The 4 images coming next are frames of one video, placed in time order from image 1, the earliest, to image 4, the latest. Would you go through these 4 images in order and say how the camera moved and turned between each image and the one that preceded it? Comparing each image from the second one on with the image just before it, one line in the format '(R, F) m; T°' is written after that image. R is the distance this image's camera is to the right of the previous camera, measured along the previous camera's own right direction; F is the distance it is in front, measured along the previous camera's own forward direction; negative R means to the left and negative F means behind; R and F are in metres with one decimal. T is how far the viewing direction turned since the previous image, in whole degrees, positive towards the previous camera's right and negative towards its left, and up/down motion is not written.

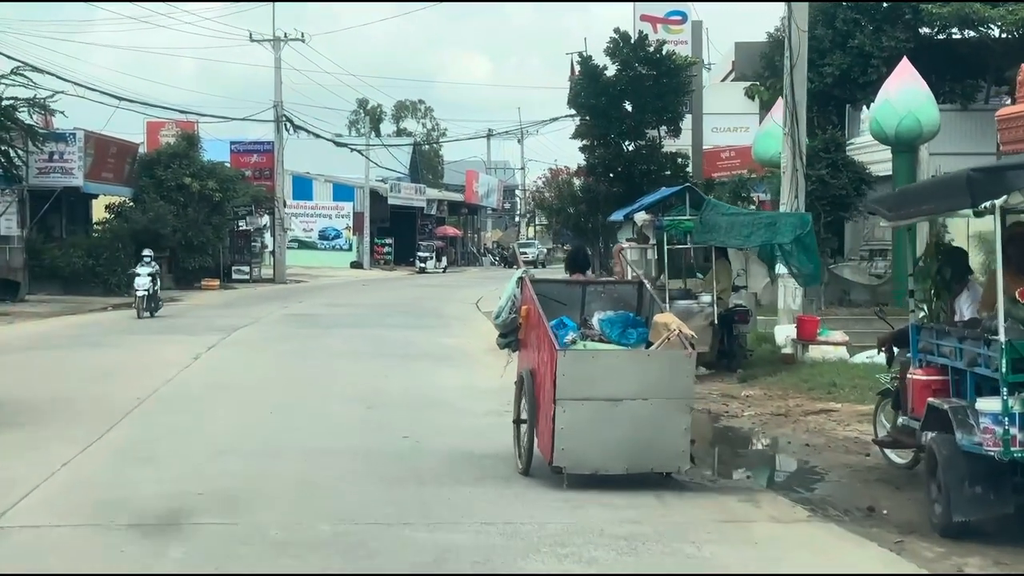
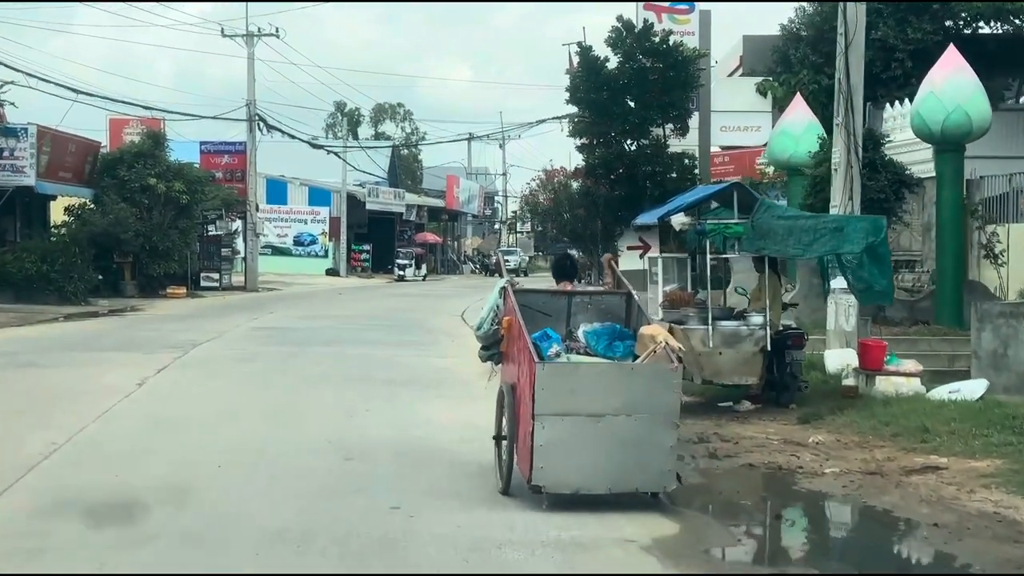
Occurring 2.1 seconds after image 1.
(-0.3, +2.2) m; +1°
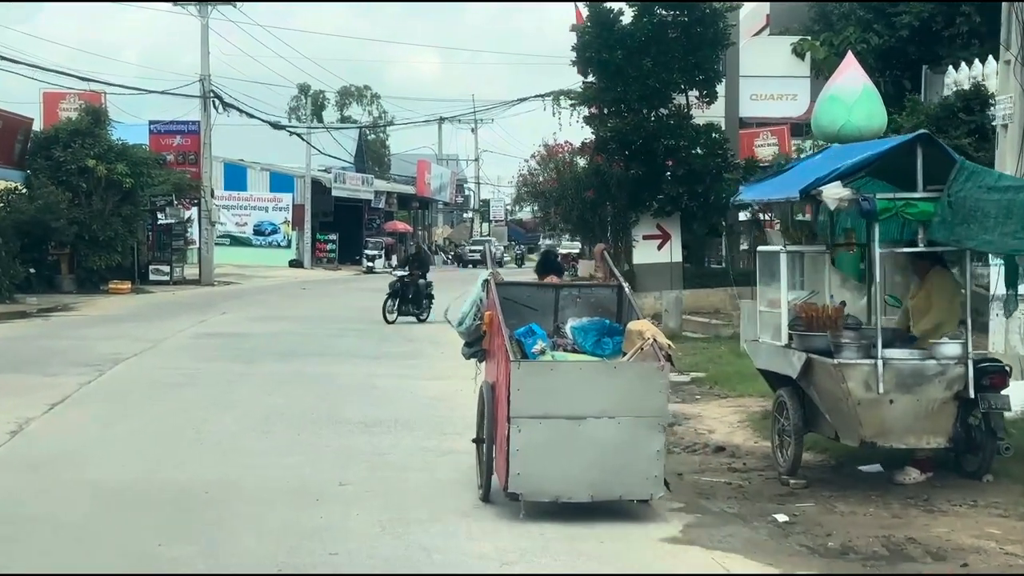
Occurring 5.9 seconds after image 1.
(-0.6, +3.6) m; +2°
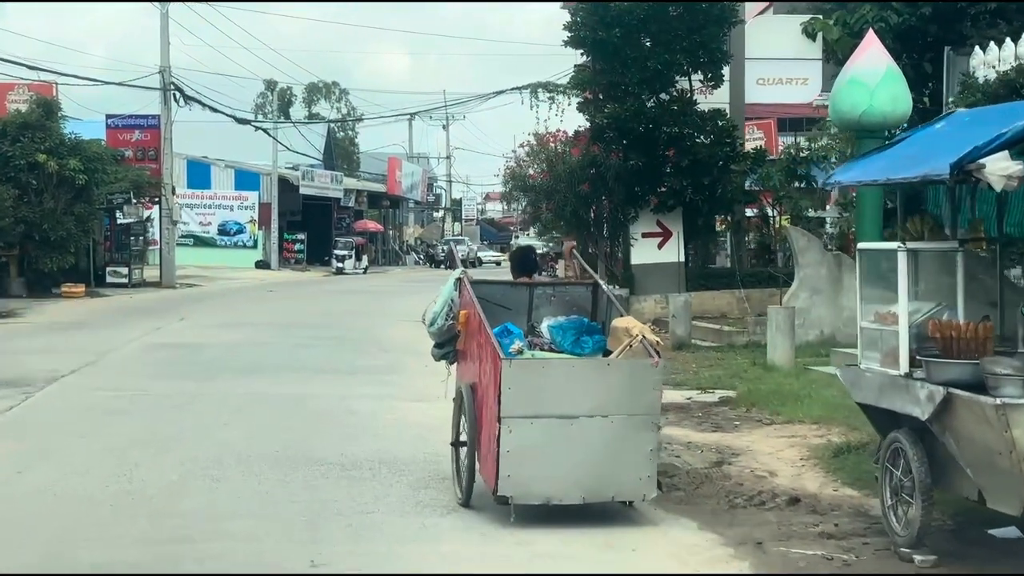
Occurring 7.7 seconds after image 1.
(-0.3, +1.8) m; +2°
